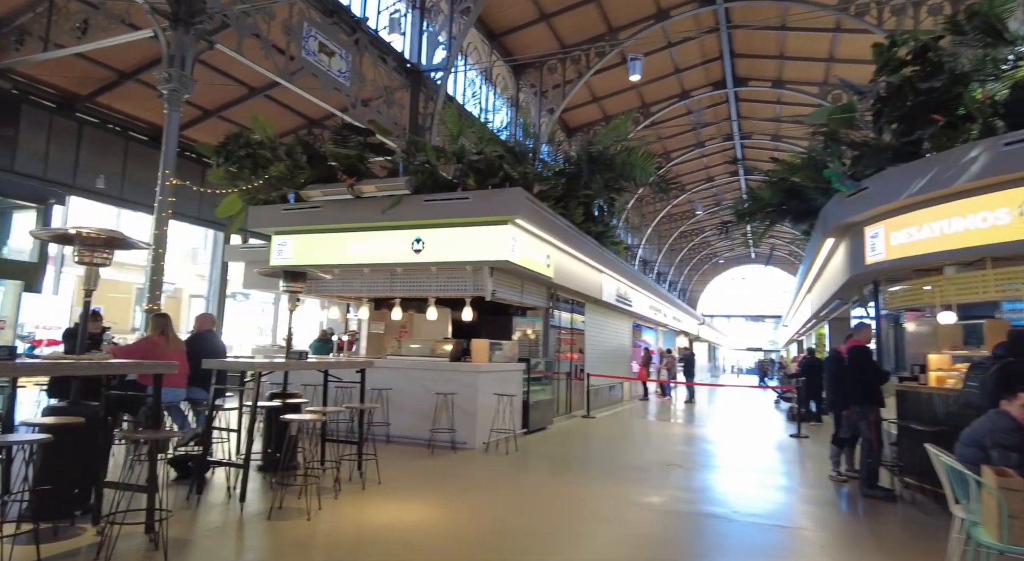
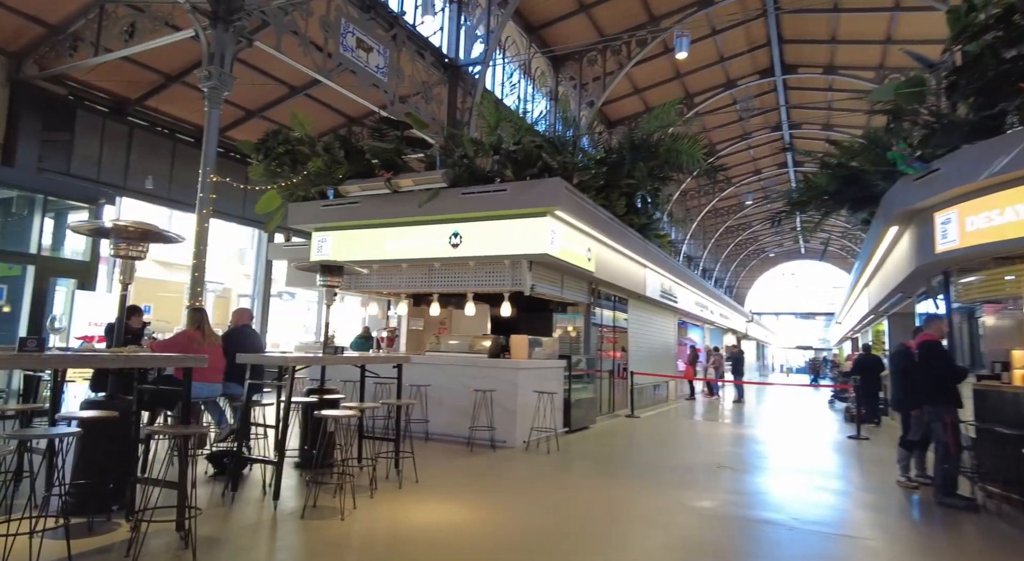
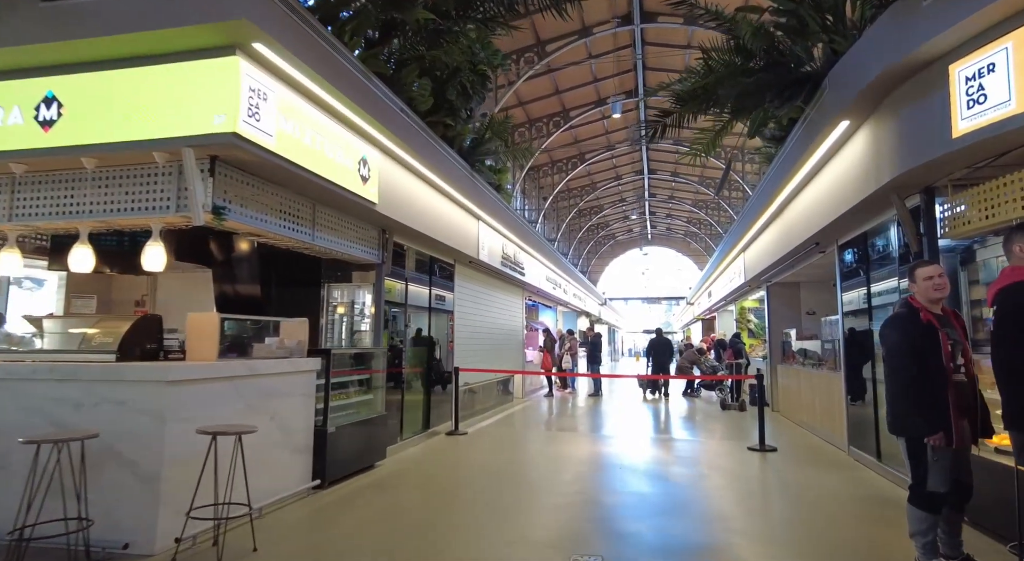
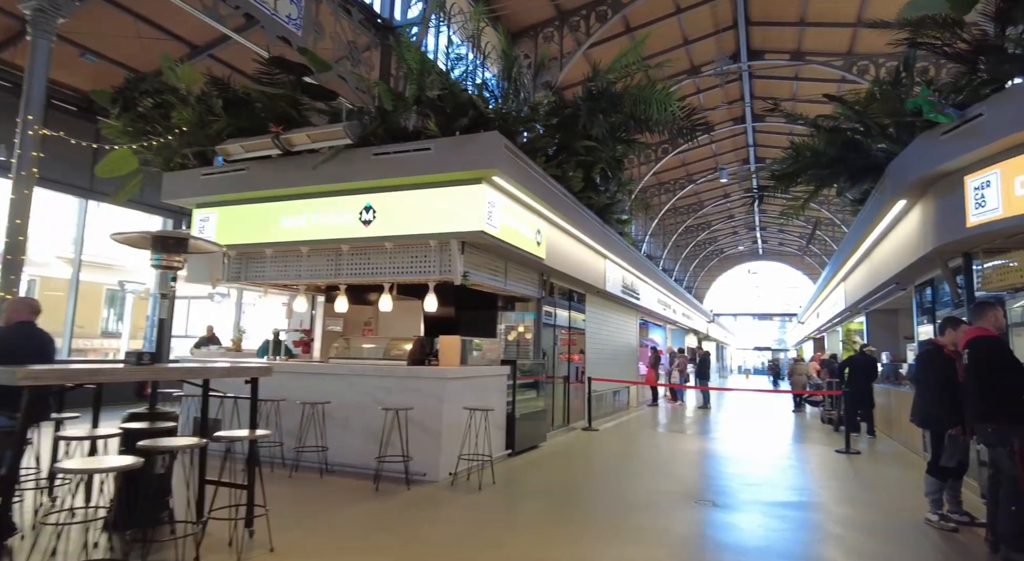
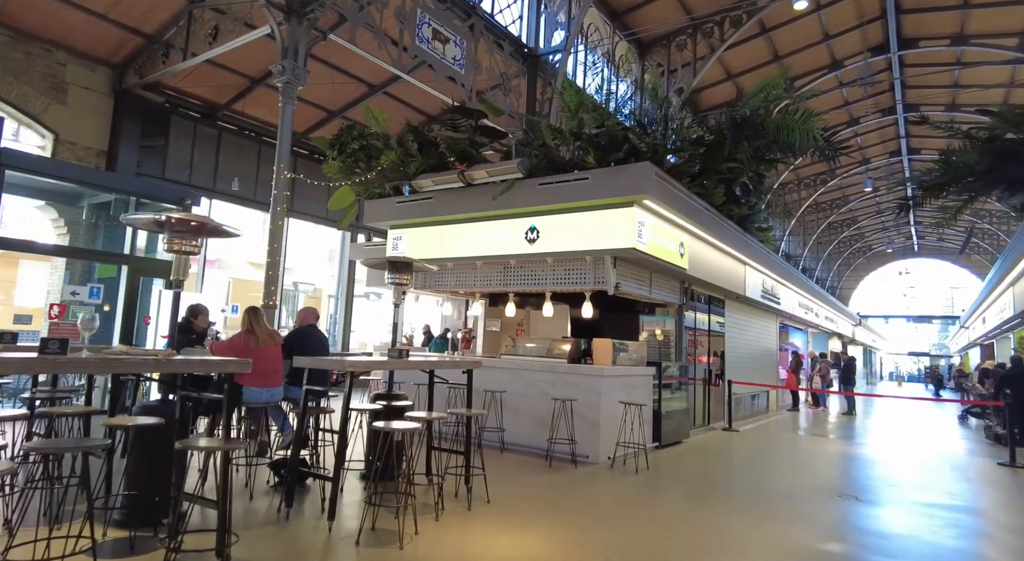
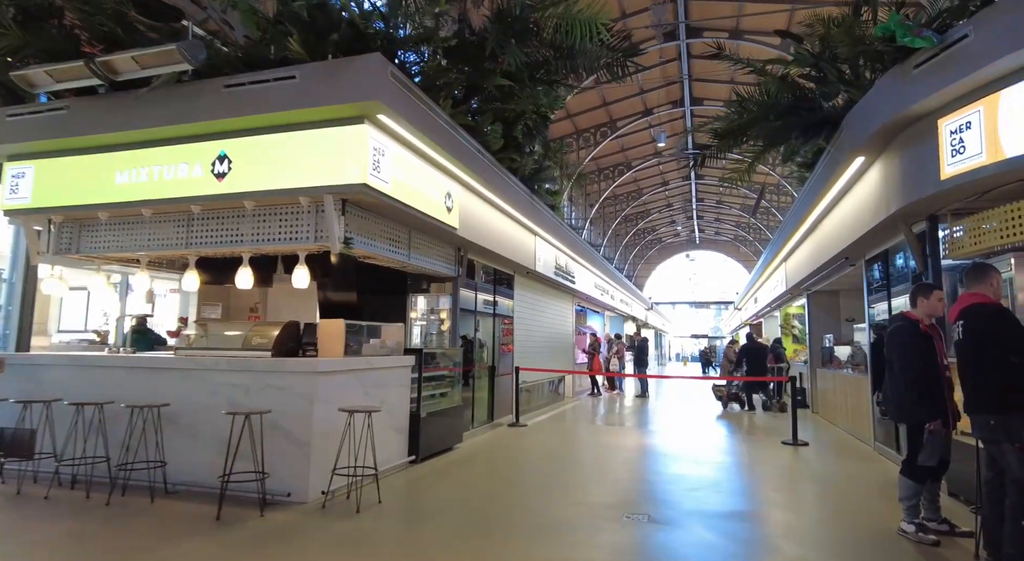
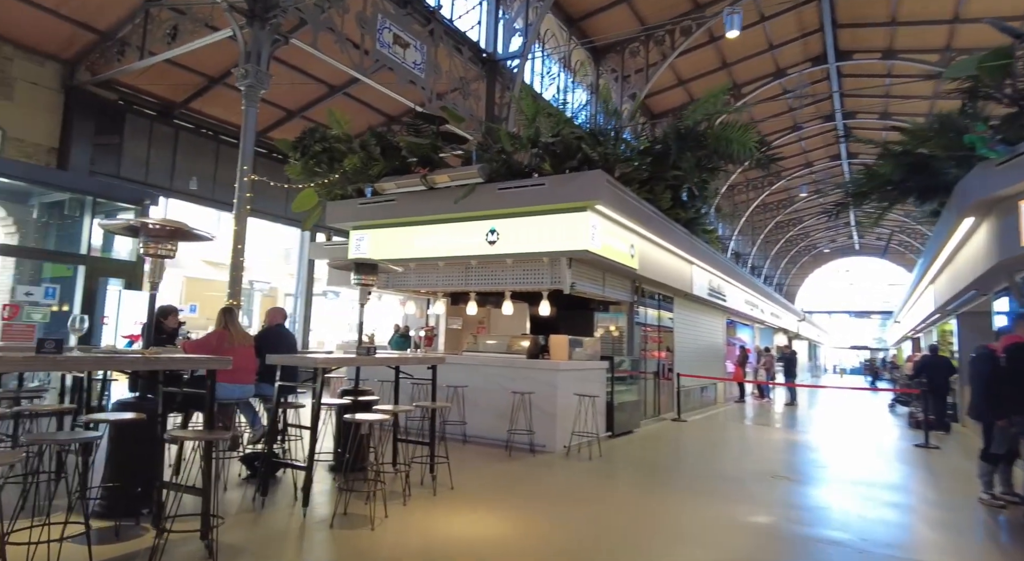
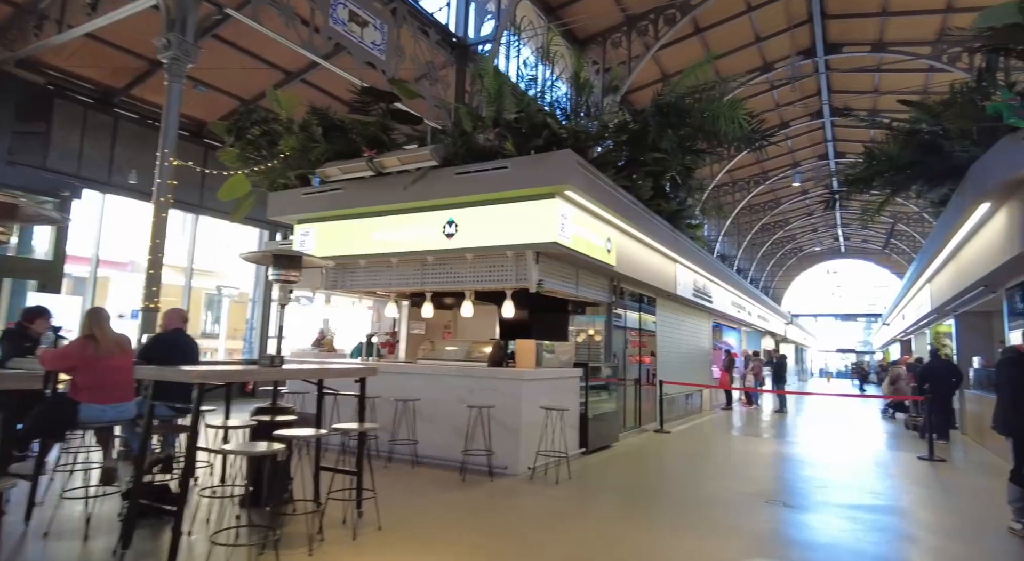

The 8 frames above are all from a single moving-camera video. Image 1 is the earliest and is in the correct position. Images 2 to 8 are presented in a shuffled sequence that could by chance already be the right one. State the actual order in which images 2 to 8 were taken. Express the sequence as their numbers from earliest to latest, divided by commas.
2, 7, 5, 8, 4, 6, 3
